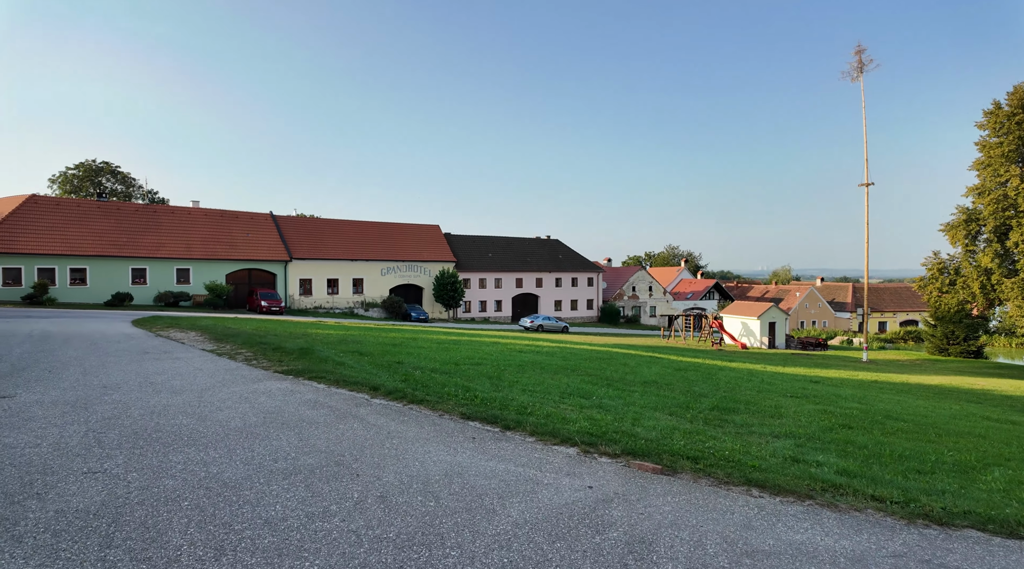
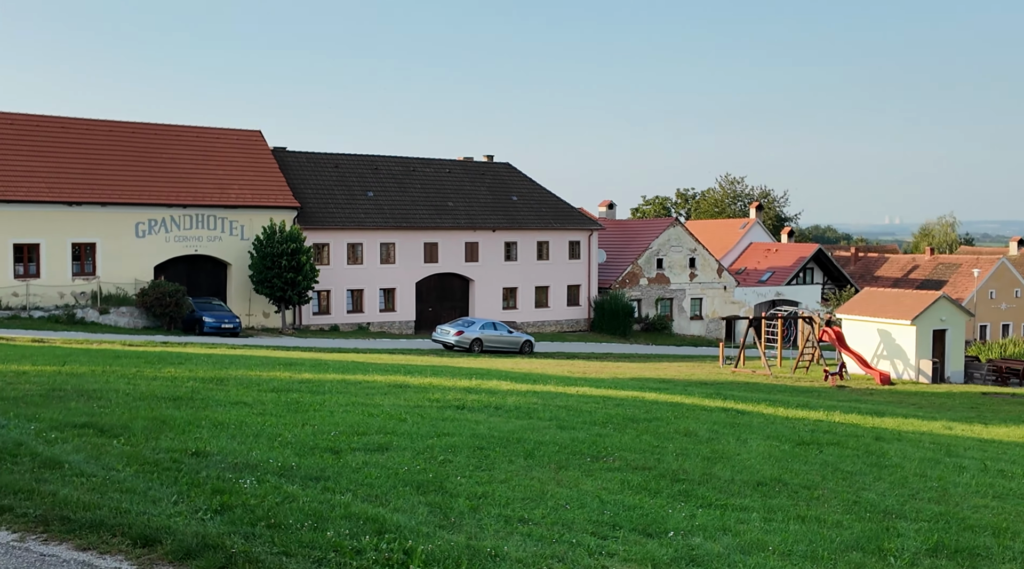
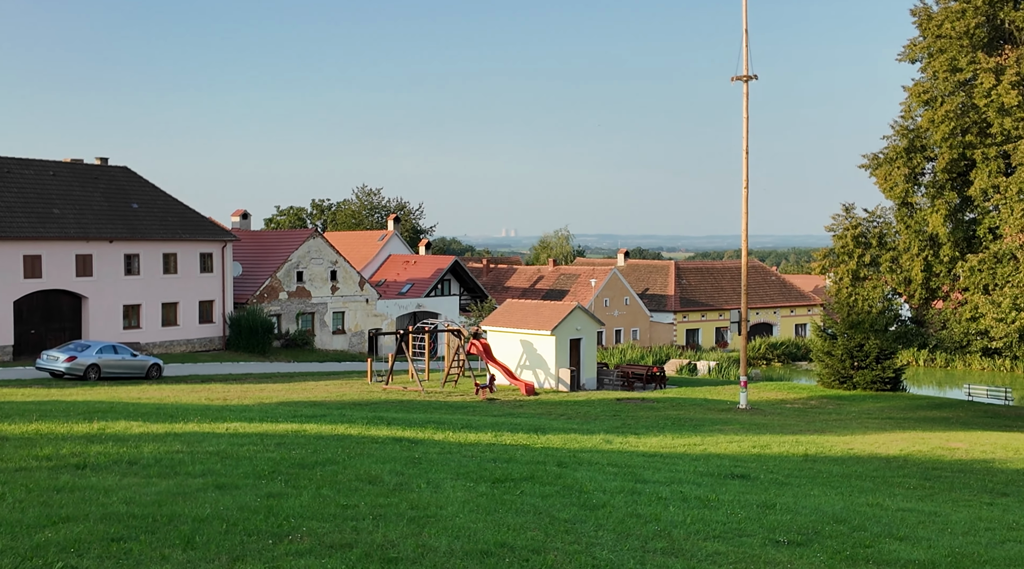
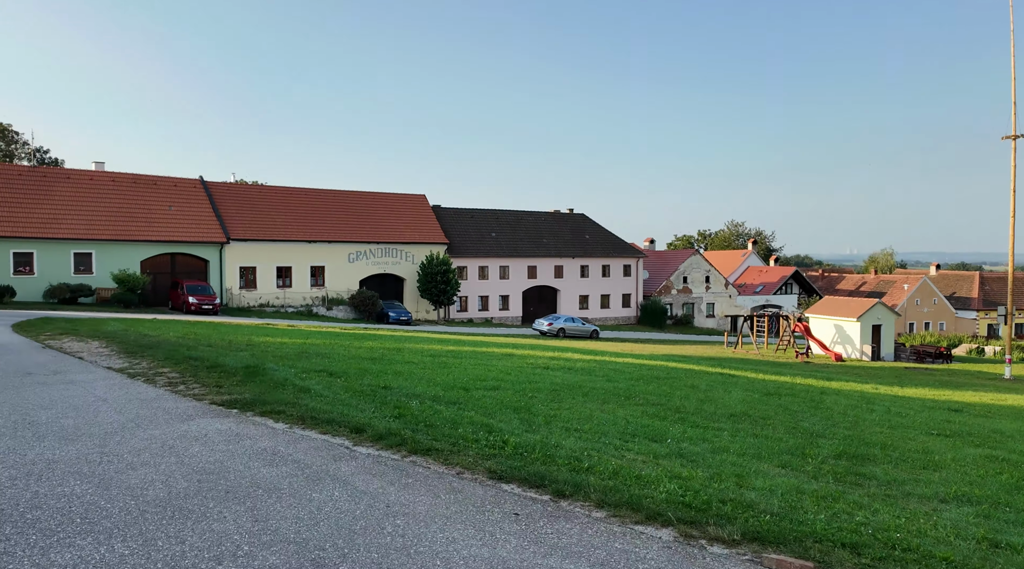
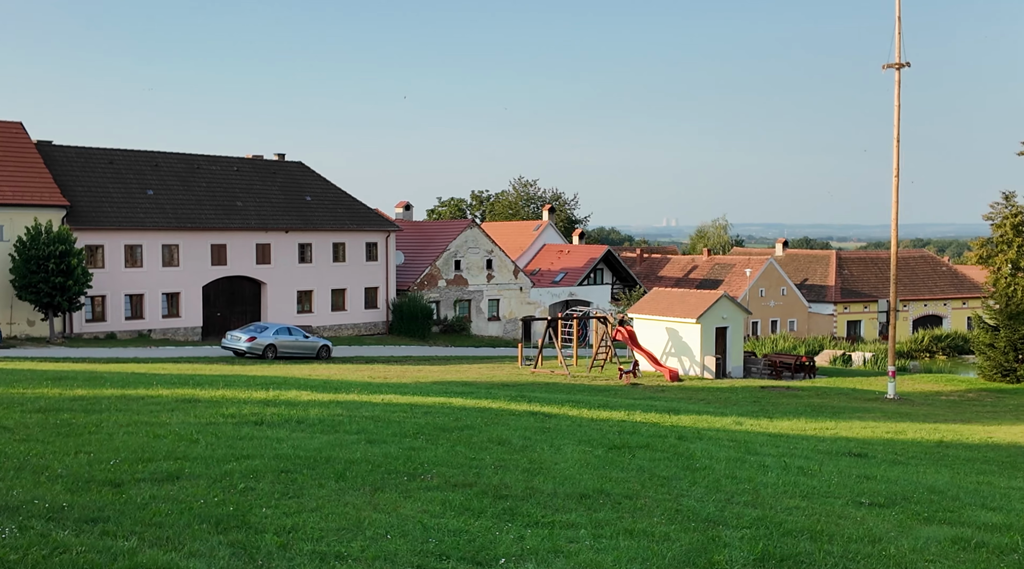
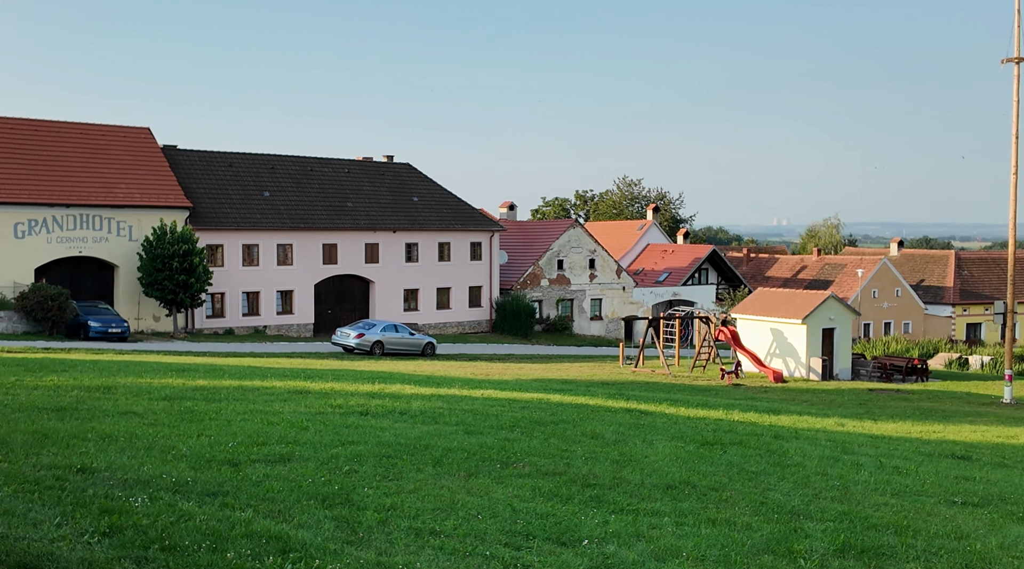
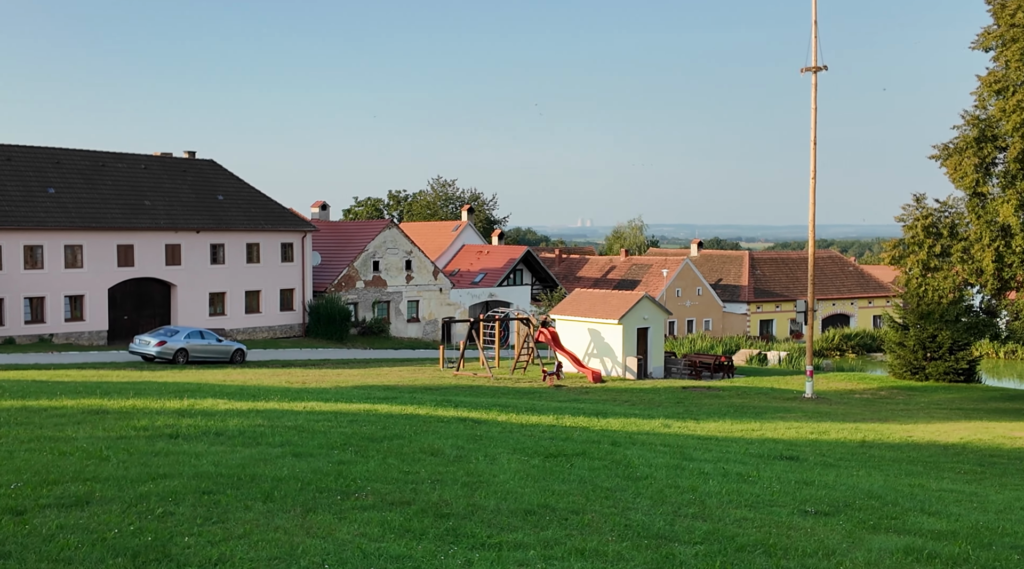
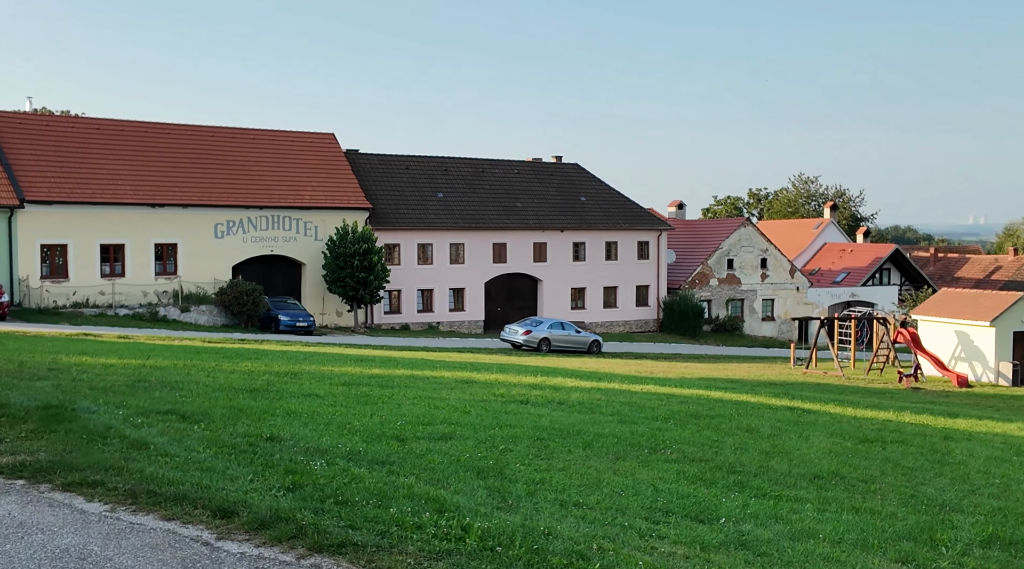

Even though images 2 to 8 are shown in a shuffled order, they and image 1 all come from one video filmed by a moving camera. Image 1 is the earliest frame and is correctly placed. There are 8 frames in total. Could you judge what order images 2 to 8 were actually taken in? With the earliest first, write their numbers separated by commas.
4, 8, 2, 6, 5, 7, 3
